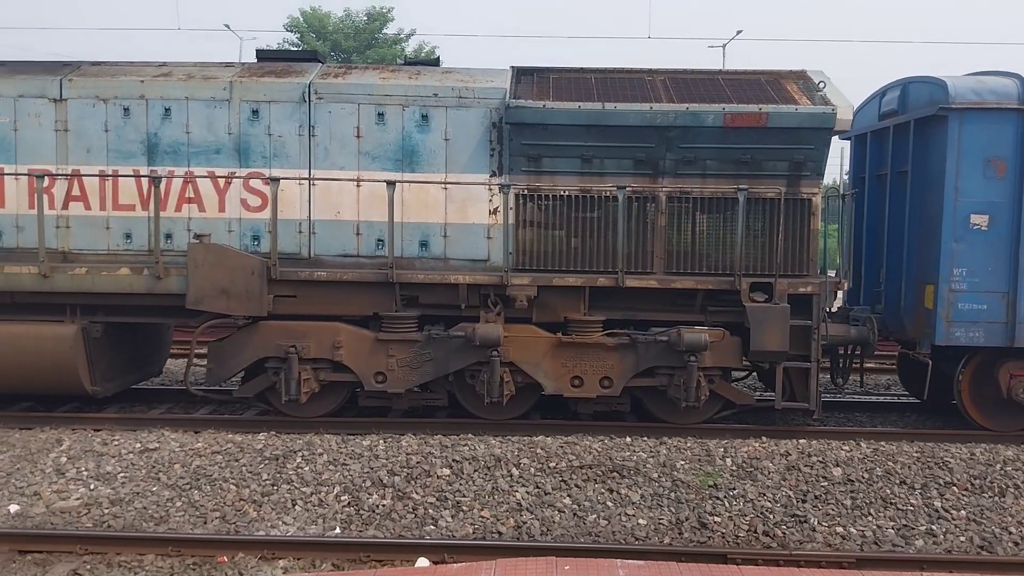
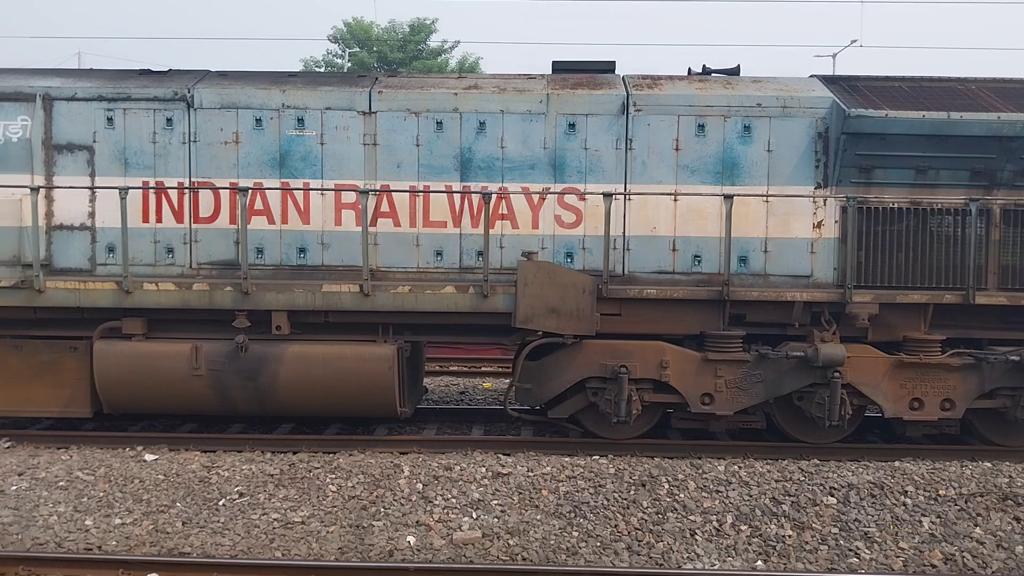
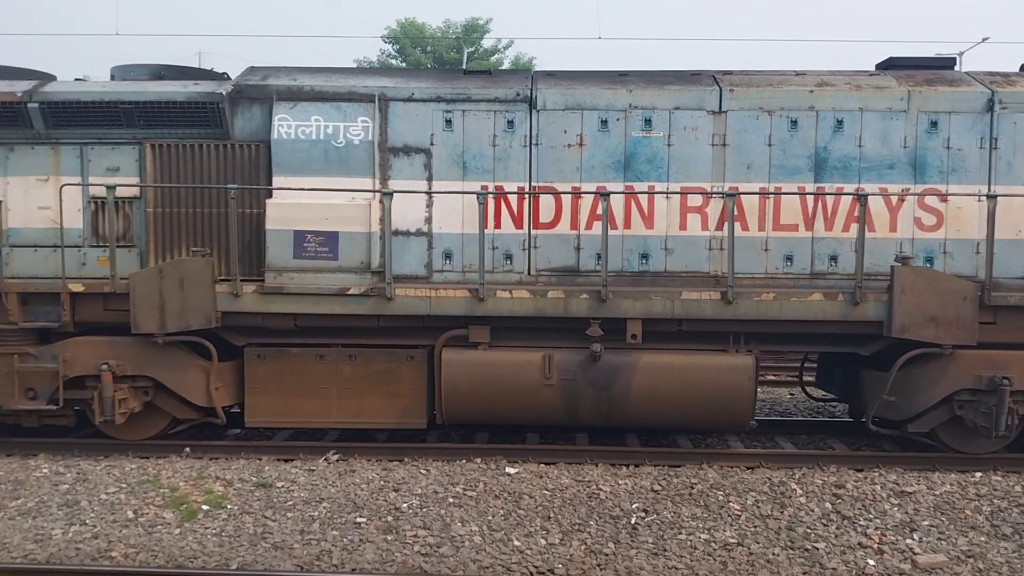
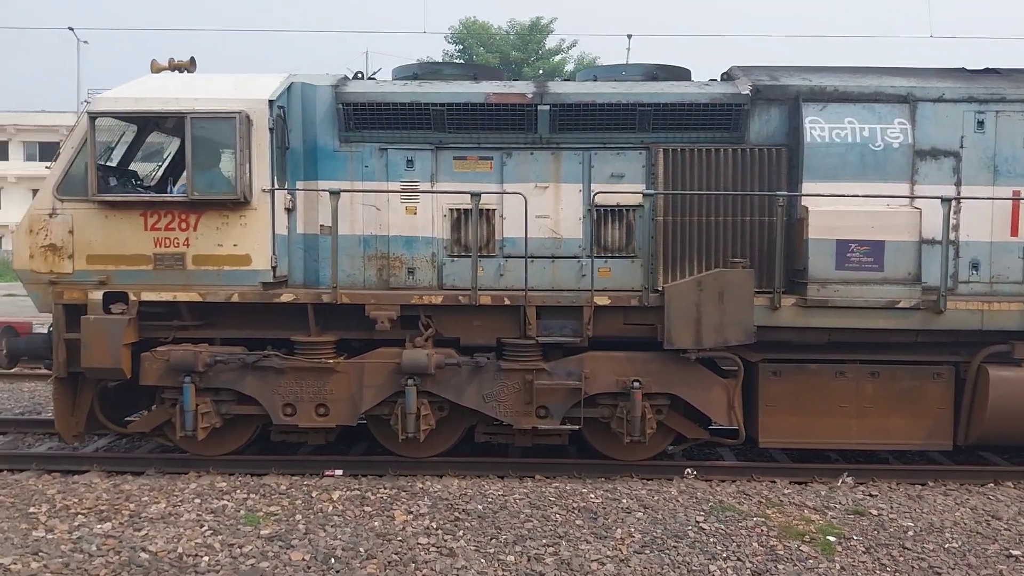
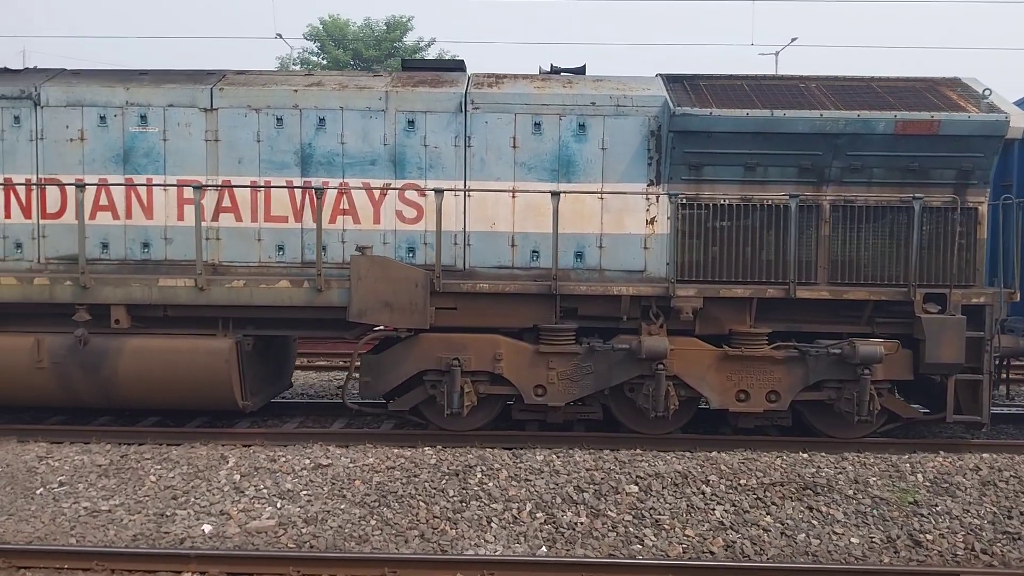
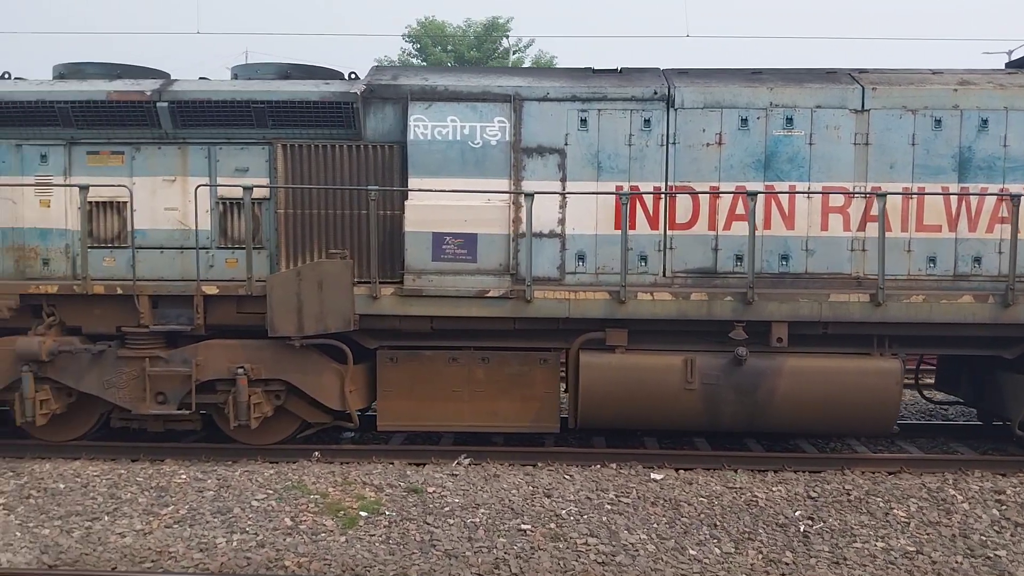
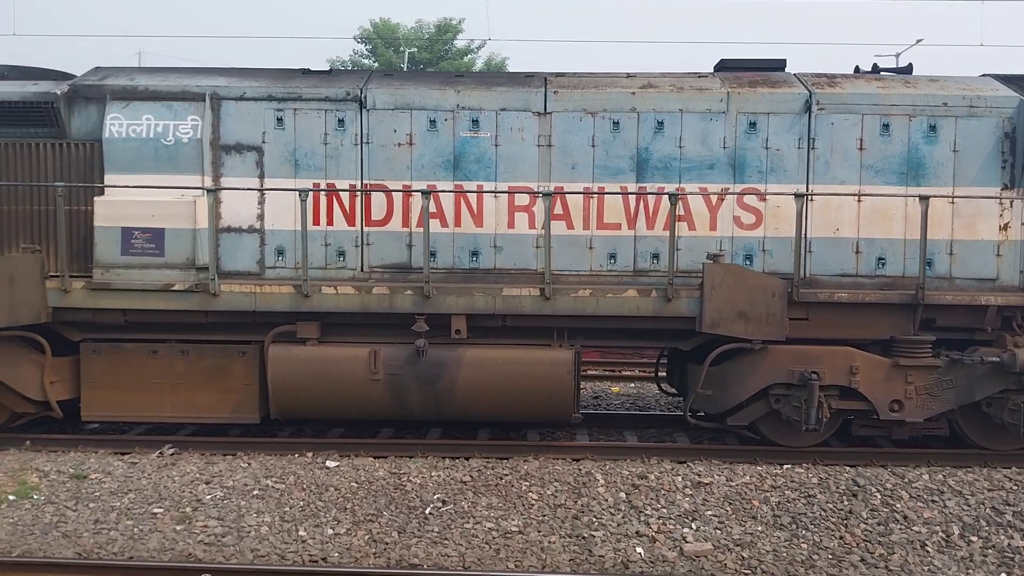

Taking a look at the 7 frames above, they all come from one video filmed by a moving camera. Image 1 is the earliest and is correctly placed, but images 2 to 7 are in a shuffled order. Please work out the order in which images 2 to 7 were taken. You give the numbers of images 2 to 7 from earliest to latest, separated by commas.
5, 2, 7, 3, 6, 4
